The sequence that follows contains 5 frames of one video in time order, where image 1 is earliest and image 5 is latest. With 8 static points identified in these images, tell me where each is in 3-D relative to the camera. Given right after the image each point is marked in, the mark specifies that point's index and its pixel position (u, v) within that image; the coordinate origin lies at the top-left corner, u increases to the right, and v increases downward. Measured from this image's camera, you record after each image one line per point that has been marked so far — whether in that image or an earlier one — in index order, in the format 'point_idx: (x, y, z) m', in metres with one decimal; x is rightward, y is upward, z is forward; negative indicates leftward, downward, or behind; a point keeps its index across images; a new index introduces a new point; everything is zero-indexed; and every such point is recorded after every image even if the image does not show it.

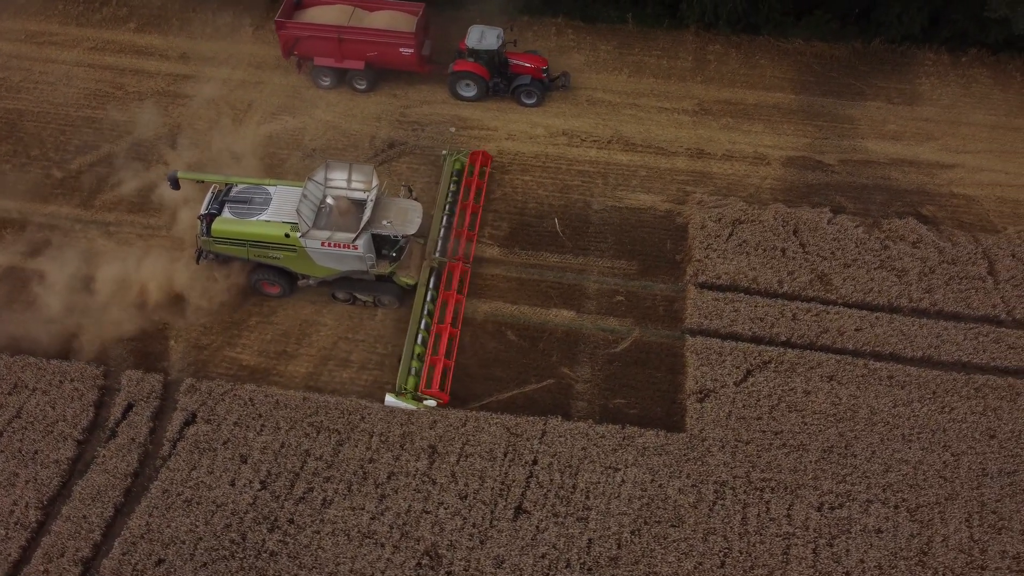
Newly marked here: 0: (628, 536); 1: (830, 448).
0: (+1.6, -3.4, +11.1) m
1: (+4.7, -2.4, +11.9) m
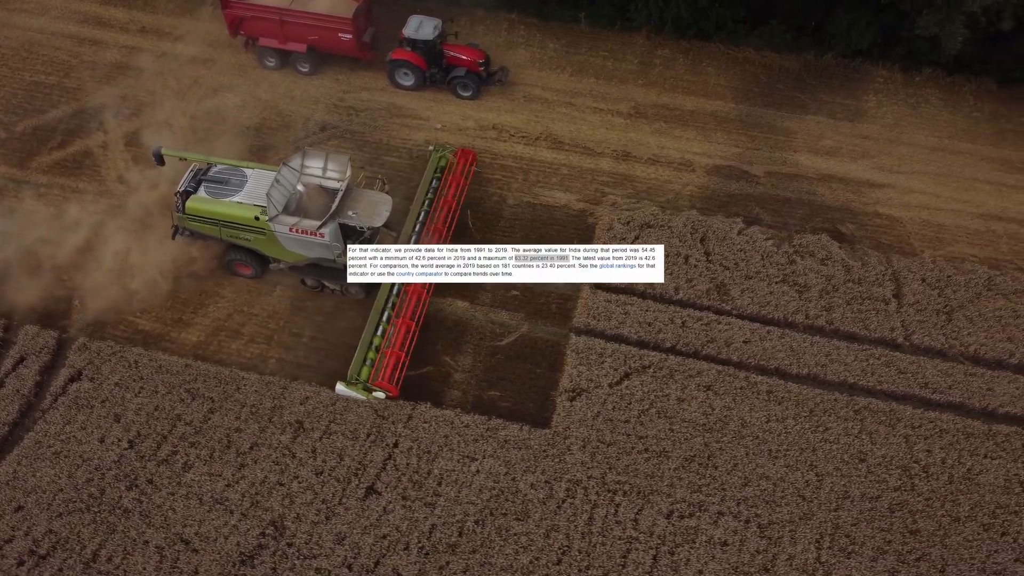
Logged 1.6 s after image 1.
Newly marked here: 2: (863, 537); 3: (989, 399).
0: (-0.6, -3.3, +11.2) m
1: (+2.6, -2.5, +11.8) m
2: (+4.9, -3.5, +11.2) m
3: (+7.4, -1.7, +12.4) m
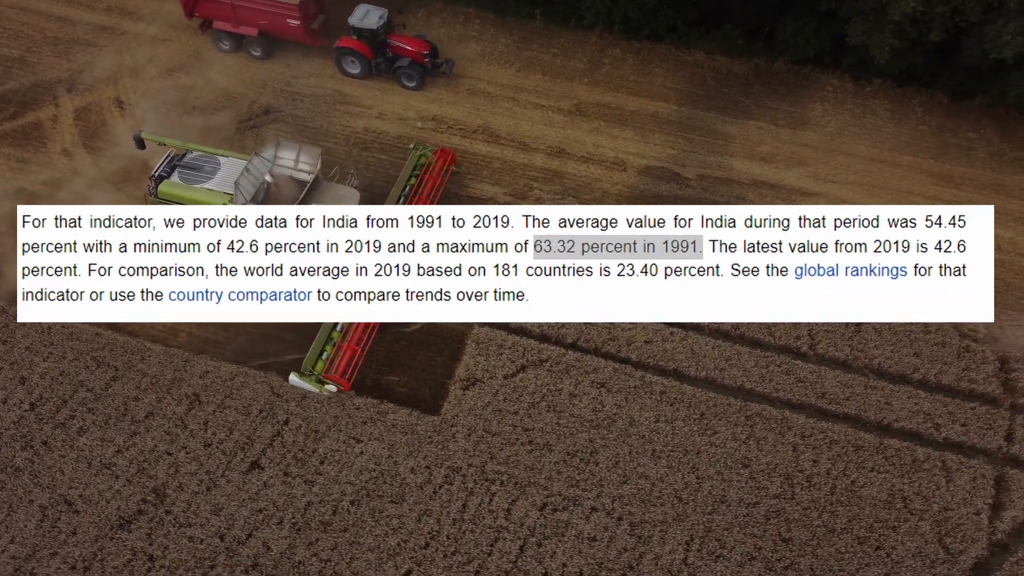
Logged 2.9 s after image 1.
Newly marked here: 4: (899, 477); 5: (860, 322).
0: (-2.4, -3.1, +11.4) m
1: (+0.9, -2.4, +11.9) m
2: (+3.1, -3.5, +11.1) m
3: (+5.7, -1.9, +12.3) m
4: (+5.6, -2.8, +11.7) m
5: (+5.7, -0.5, +13.1) m
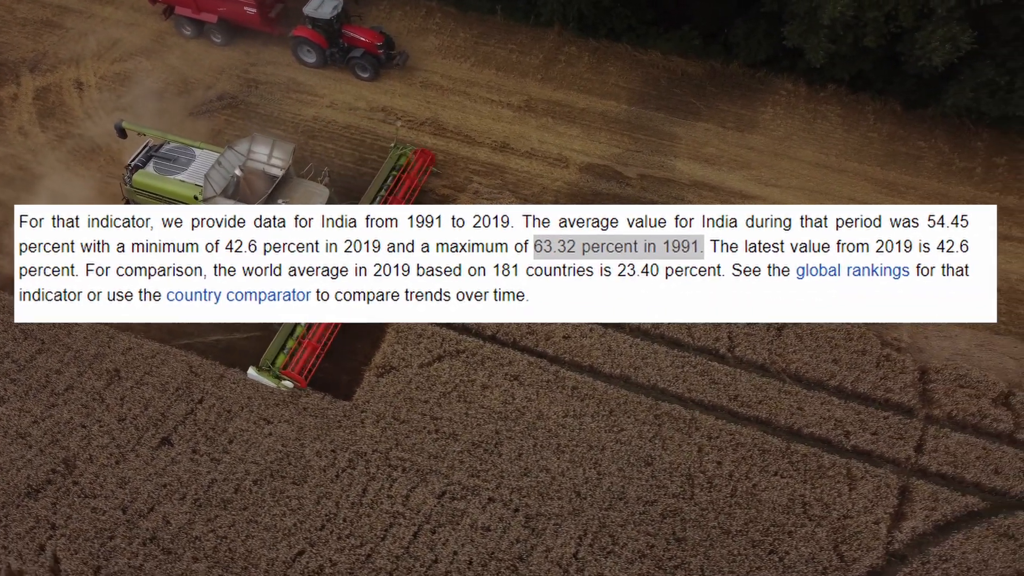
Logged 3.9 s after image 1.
0: (-3.8, -2.8, +11.6) m
1: (-0.5, -2.3, +12.0) m
2: (+1.6, -3.5, +11.2) m
3: (+4.3, -2.0, +12.2) m
4: (+4.2, -2.8, +11.6) m
5: (+4.4, -0.6, +13.1) m
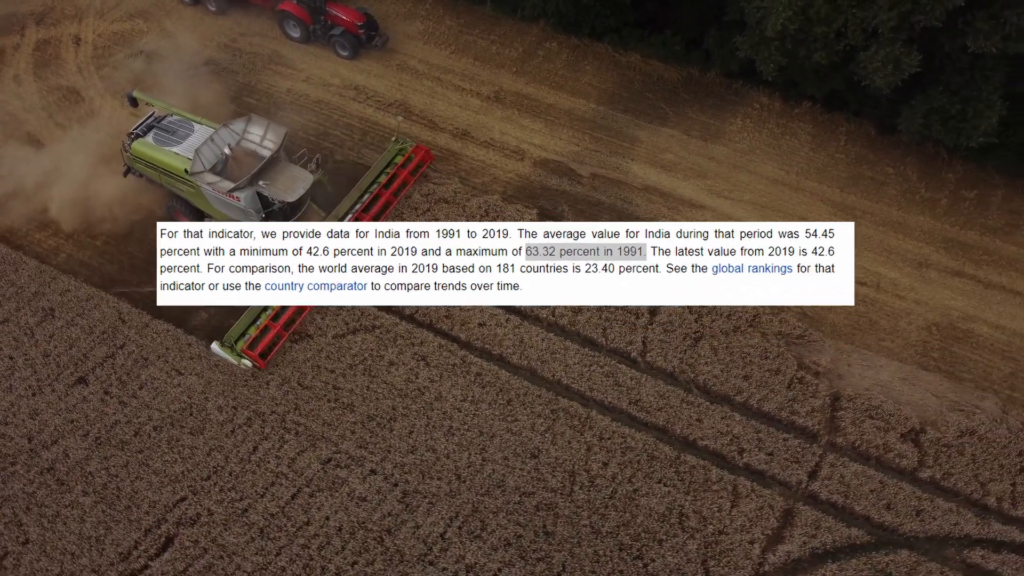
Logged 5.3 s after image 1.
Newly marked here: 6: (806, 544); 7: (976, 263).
0: (-5.5, -2.1, +12.1) m
1: (-2.1, -1.9, +12.2) m
2: (-0.2, -3.3, +11.2) m
3: (+2.7, -2.1, +12.1) m
4: (+2.5, -2.9, +11.5) m
5: (+3.0, -0.8, +12.9) m
6: (+4.1, -3.5, +11.1) m
7: (+8.2, +0.4, +14.2) m
